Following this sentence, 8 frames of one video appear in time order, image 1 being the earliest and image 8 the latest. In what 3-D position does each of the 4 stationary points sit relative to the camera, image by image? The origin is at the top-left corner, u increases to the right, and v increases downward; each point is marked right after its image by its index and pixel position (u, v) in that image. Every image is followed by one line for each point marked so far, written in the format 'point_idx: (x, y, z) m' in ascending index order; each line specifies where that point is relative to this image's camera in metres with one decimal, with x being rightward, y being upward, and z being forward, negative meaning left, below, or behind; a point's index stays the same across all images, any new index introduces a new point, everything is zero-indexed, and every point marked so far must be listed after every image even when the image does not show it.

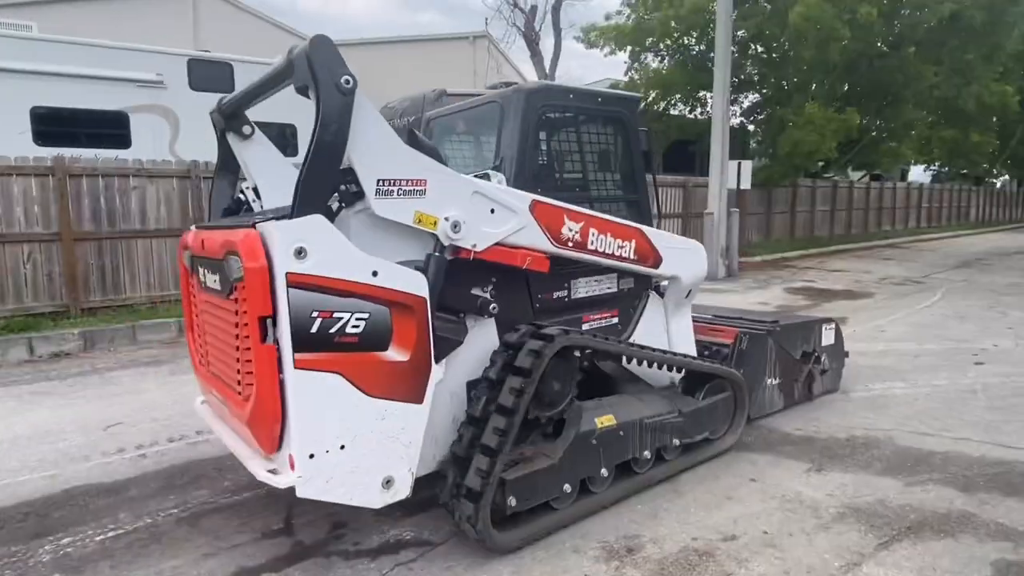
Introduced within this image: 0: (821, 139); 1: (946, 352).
0: (+9.4, +4.6, +18.6) m
1: (+5.5, -0.8, +7.6) m
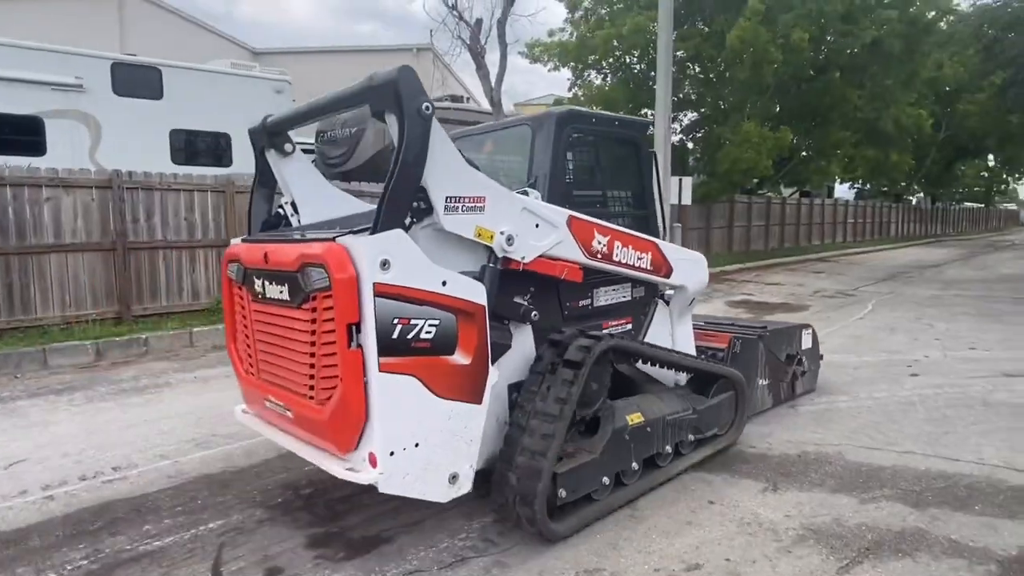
0: (+7.7, +4.2, +19.3) m
1: (+4.8, -1.0, +7.9) m
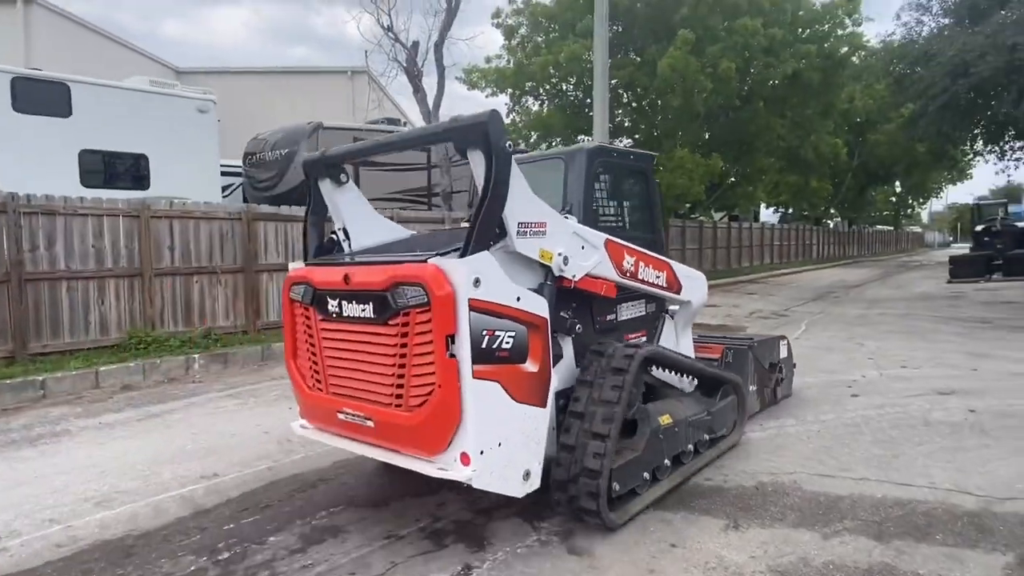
0: (+5.8, +3.5, +19.8) m
1: (+4.1, -1.3, +7.9) m
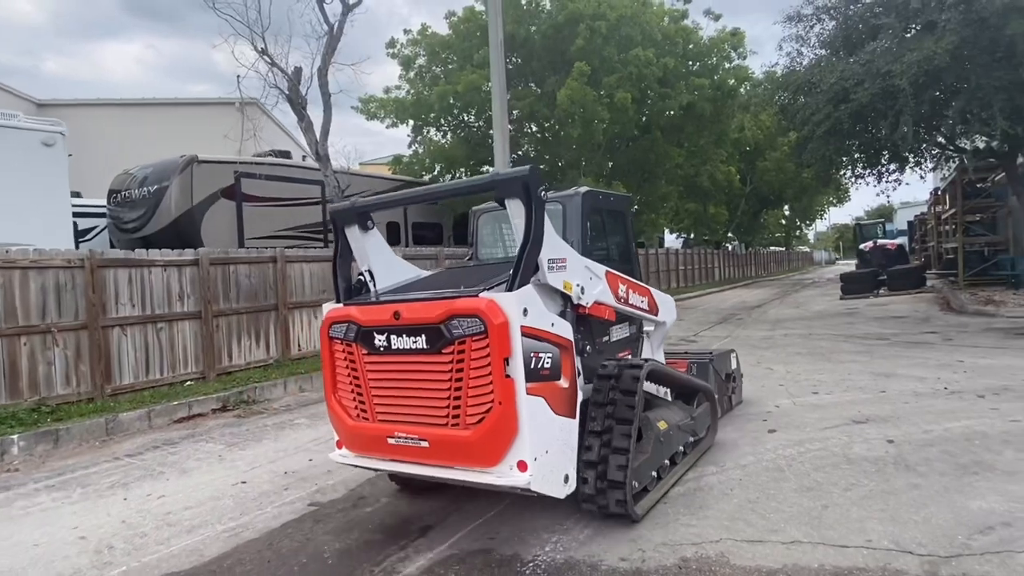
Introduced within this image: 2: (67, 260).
0: (+2.7, +2.5, +19.6) m
1: (+2.8, -1.6, +7.5) m
2: (-6.5, +0.4, +8.9) m
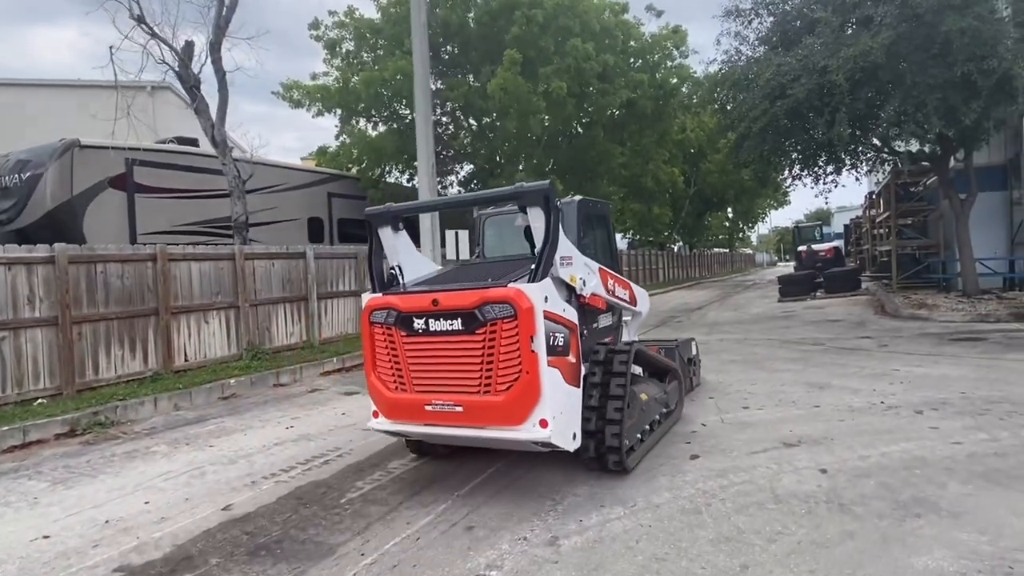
0: (+0.6, +2.5, +18.7) m
1: (+1.6, -1.7, +6.6) m
2: (-7.8, +0.4, +7.3) m
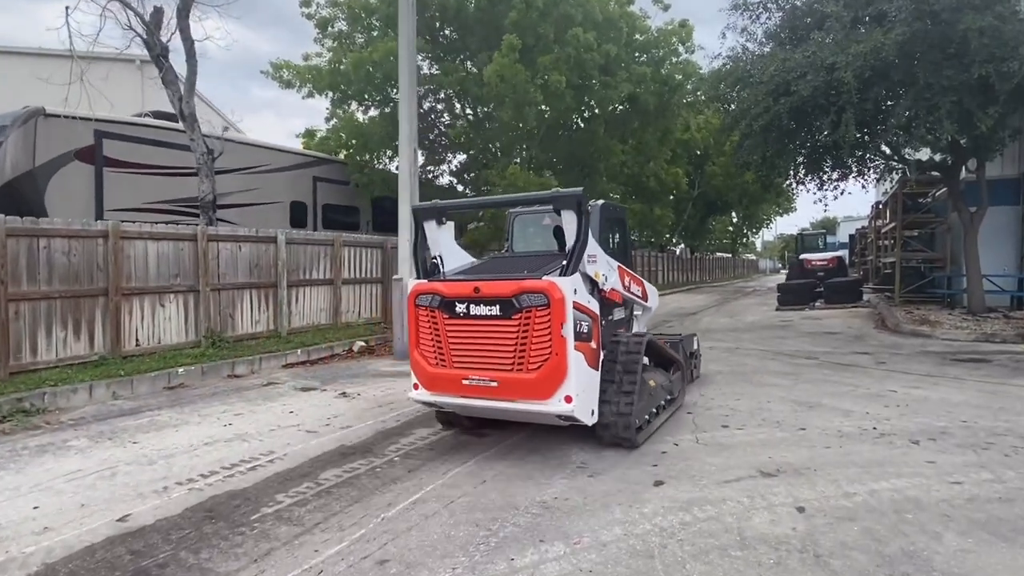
0: (+0.3, +2.5, +18.0) m
1: (+1.1, -1.7, +6.0) m
2: (-8.2, +0.8, +6.7) m
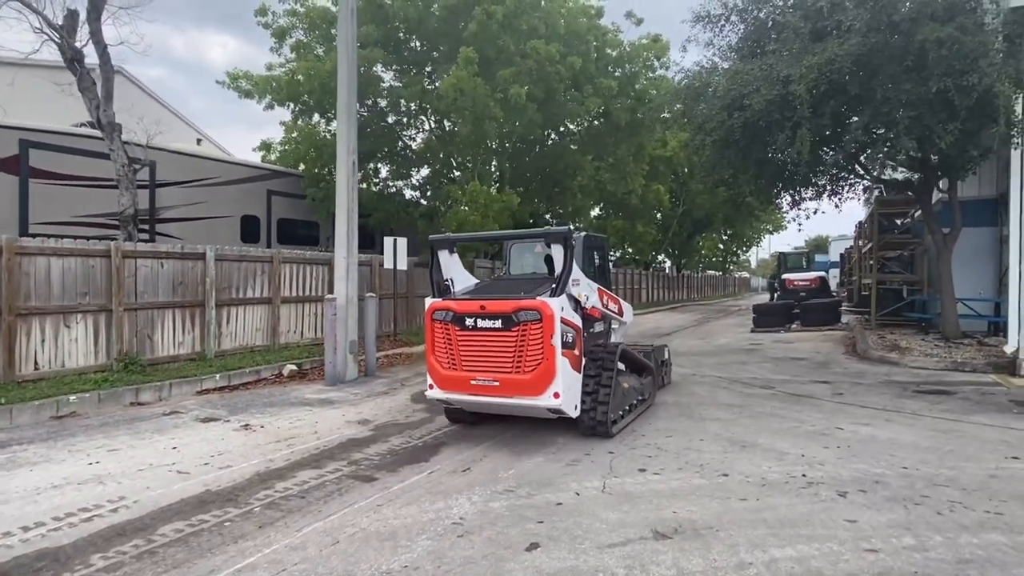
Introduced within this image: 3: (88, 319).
0: (-0.8, +2.0, +17.4) m
1: (0.0, -2.0, +5.2) m
2: (-9.3, +0.6, +6.0) m
3: (-7.1, -0.5, +10.1) m
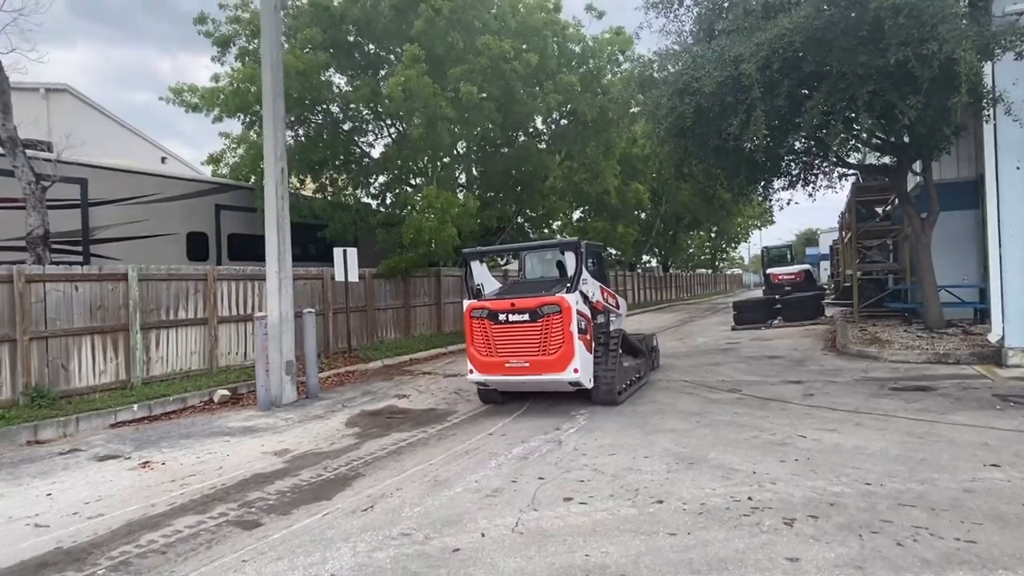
0: (-1.9, +1.7, +16.6) m
1: (-0.9, -2.1, +4.4) m
2: (-10.3, +0.1, +5.1) m
3: (-8.0, -1.0, +9.3) m
